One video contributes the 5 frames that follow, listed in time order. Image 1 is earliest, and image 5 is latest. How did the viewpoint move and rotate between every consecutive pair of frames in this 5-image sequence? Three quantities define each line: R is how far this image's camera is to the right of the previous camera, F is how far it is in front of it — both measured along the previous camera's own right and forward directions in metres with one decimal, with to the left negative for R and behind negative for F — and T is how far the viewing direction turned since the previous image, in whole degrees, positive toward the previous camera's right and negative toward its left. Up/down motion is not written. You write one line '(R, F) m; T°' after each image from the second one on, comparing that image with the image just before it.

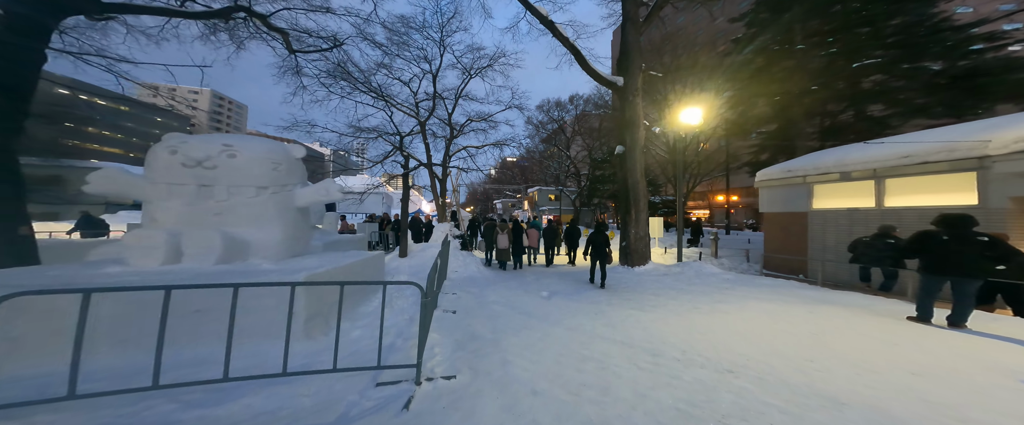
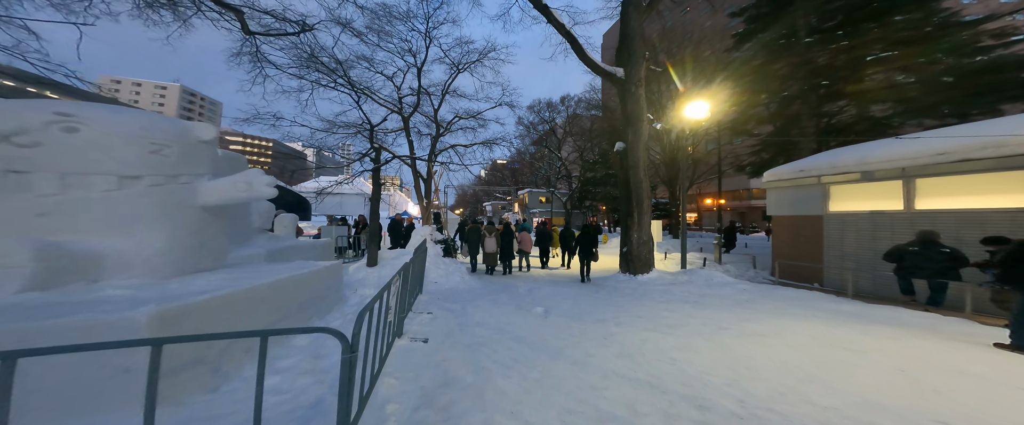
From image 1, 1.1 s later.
(0.0, +1.1) m; +2°
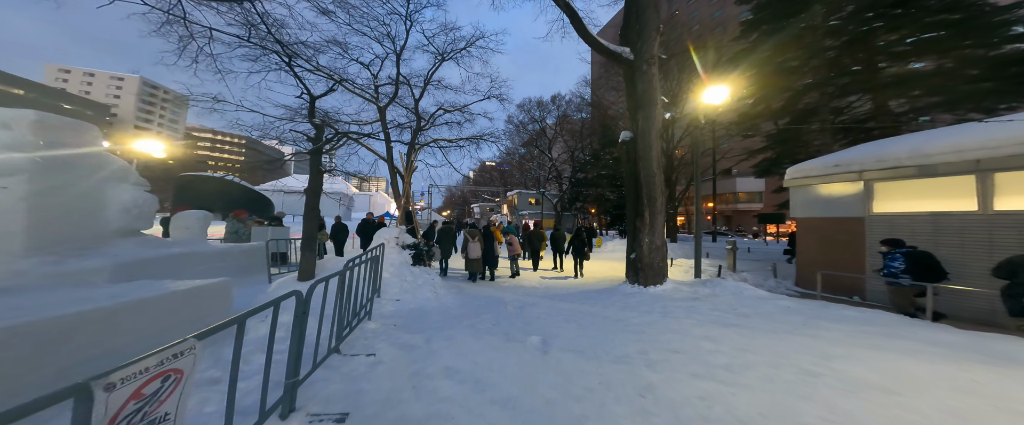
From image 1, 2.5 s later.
(0.0, +1.7) m; +2°
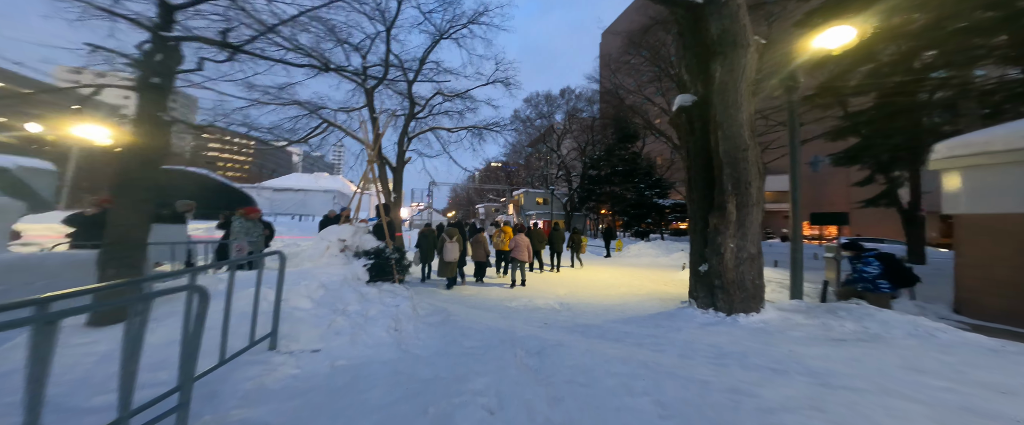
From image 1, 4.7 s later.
(-0.1, +2.8) m; -1°
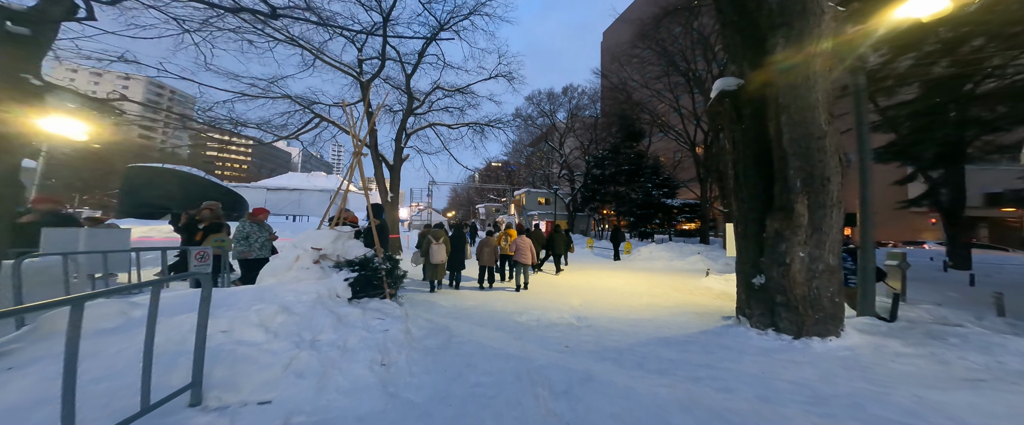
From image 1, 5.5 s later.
(-0.2, +1.0) m; 0°
